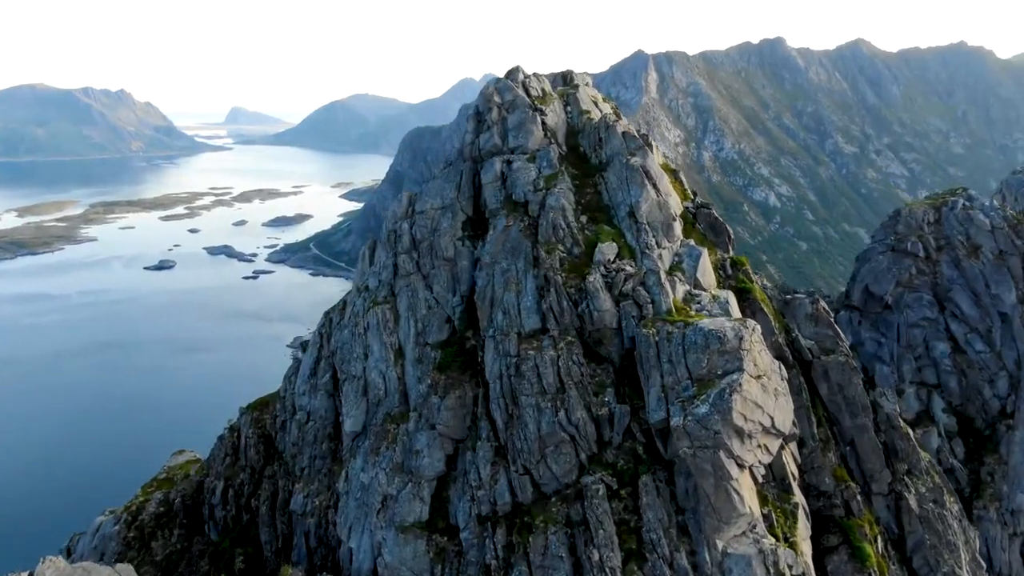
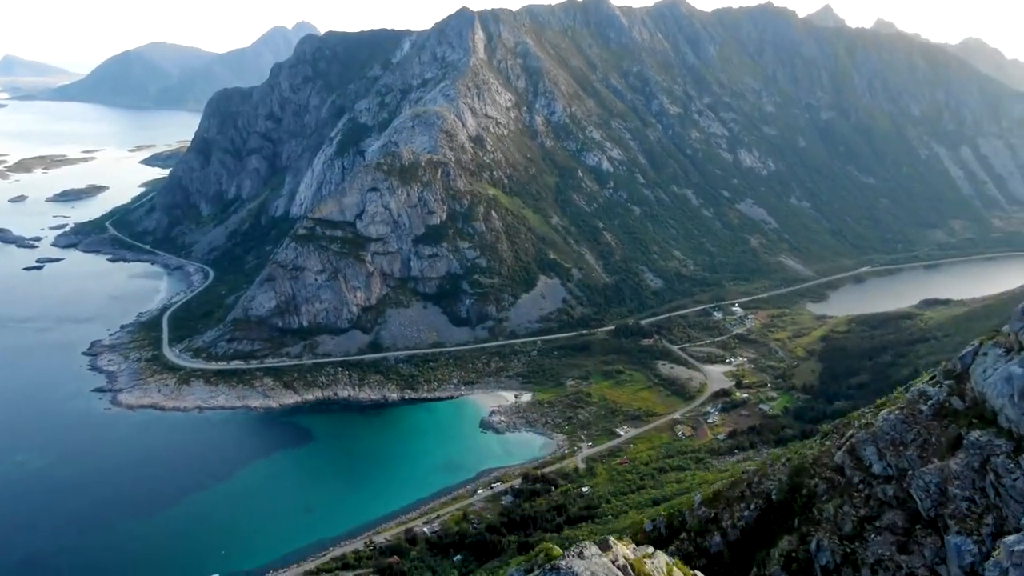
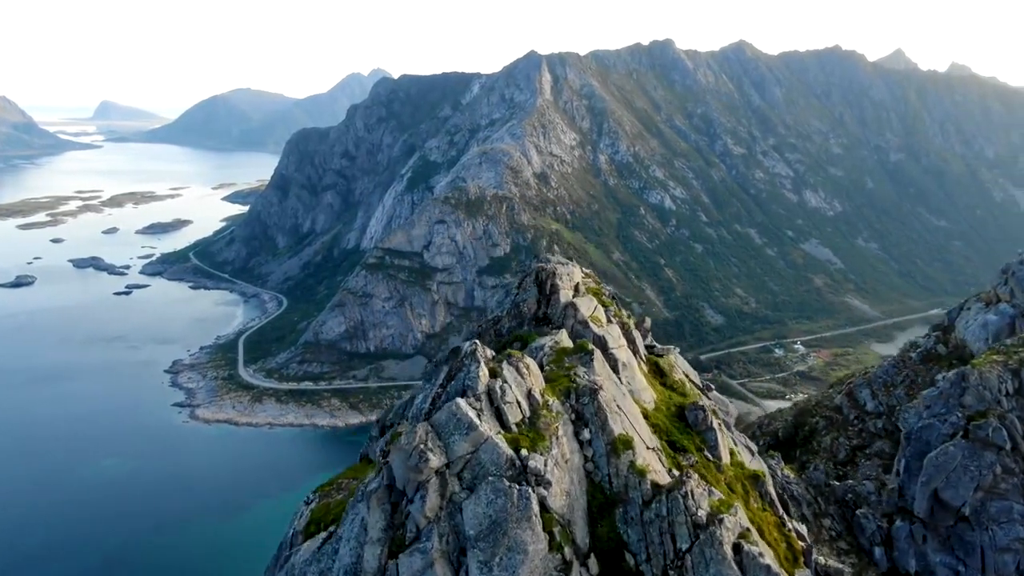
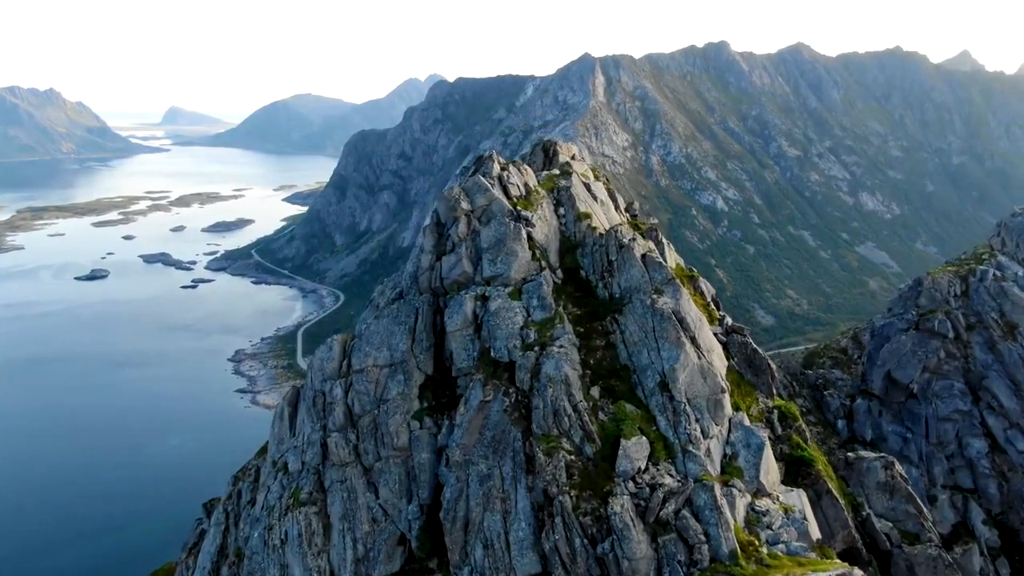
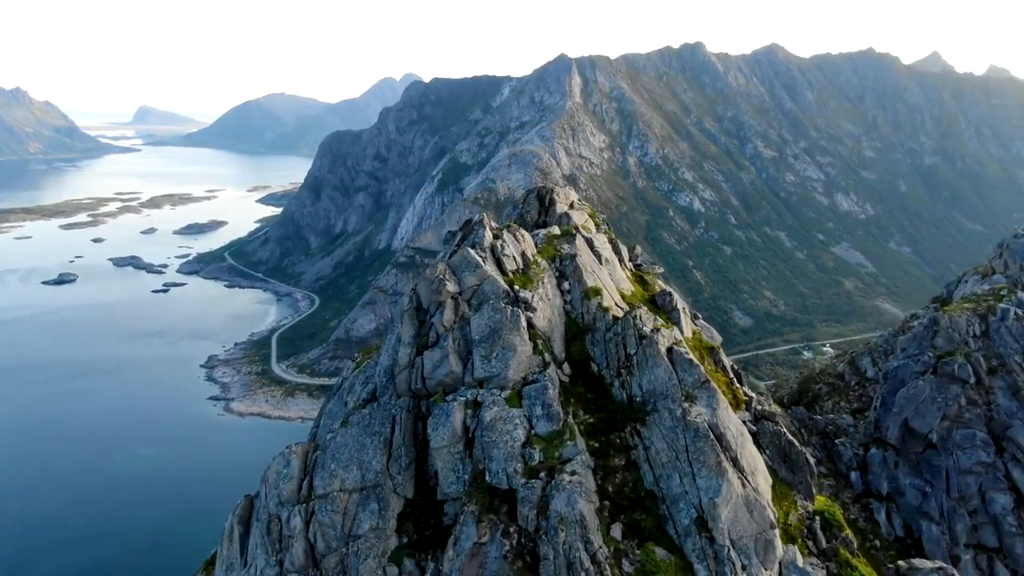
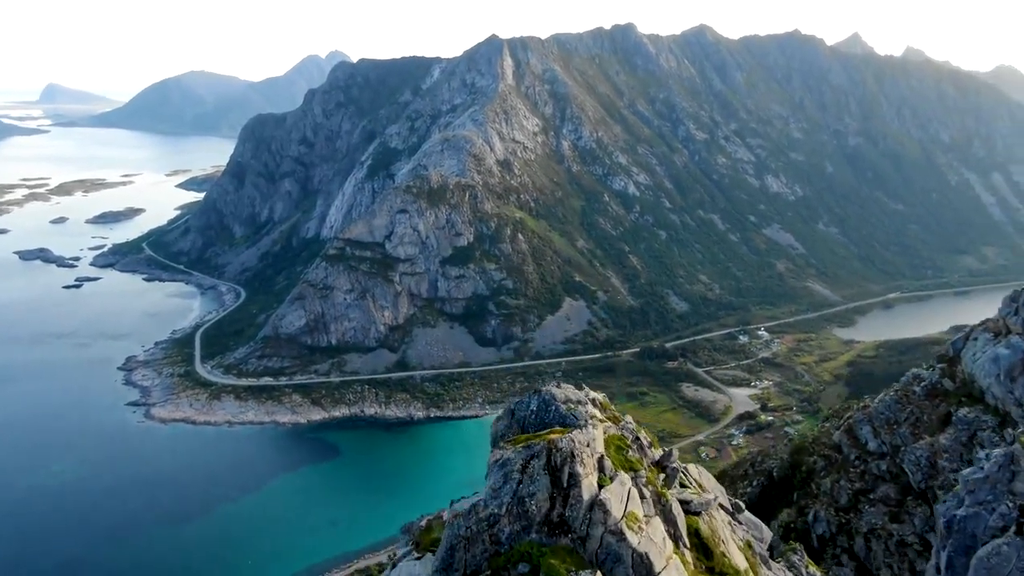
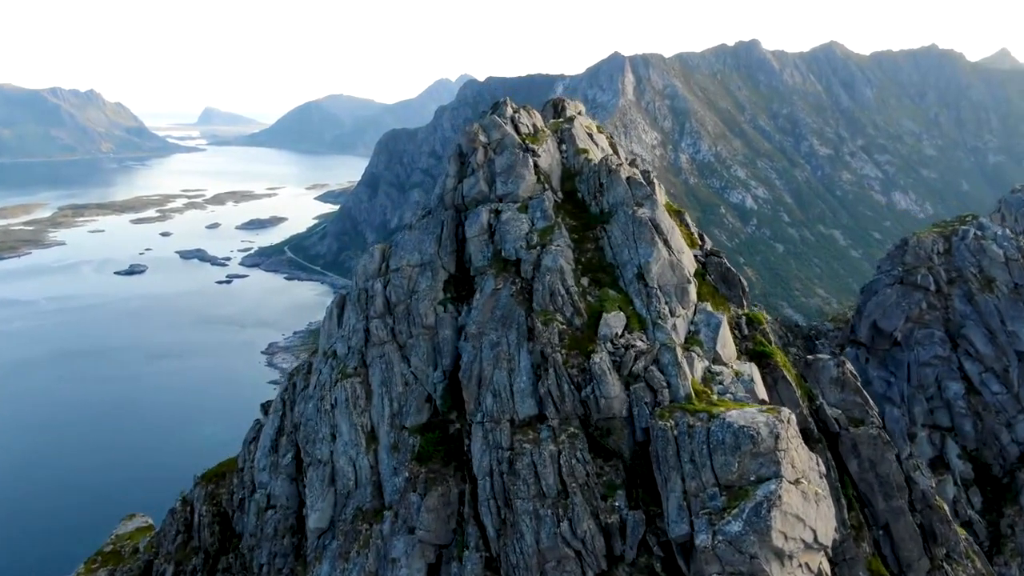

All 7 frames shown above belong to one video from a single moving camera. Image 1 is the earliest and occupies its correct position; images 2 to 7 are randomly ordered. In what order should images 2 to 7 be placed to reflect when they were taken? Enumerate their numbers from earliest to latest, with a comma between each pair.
7, 4, 5, 3, 6, 2
